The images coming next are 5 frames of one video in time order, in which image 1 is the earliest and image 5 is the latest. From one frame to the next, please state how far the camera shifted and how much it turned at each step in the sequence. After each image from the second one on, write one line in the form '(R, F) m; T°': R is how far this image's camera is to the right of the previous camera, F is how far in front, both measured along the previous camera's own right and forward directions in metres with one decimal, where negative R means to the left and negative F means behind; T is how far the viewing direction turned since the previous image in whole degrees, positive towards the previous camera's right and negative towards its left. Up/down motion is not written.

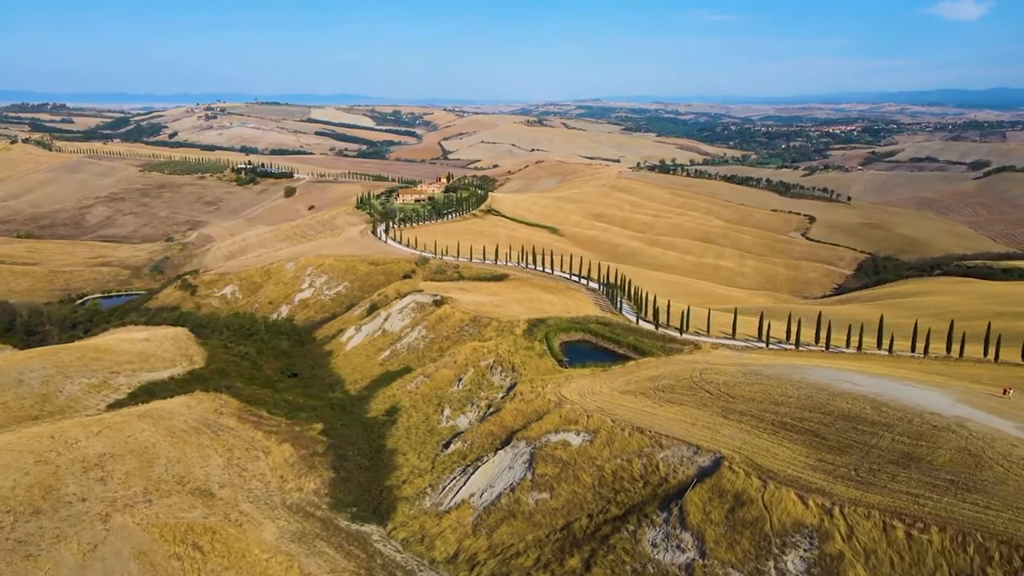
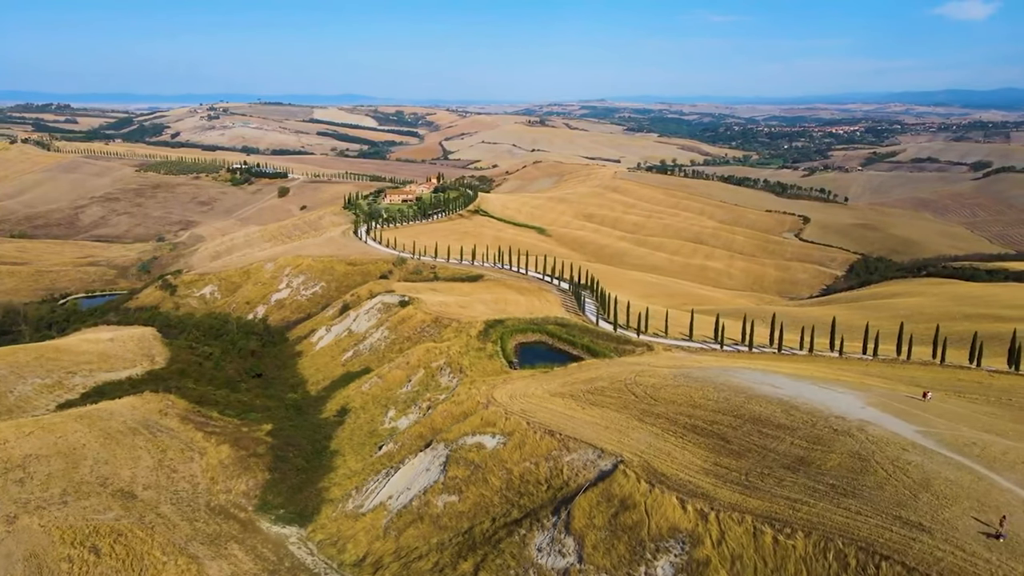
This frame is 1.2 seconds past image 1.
(+3.7, +0.2) m; 0°
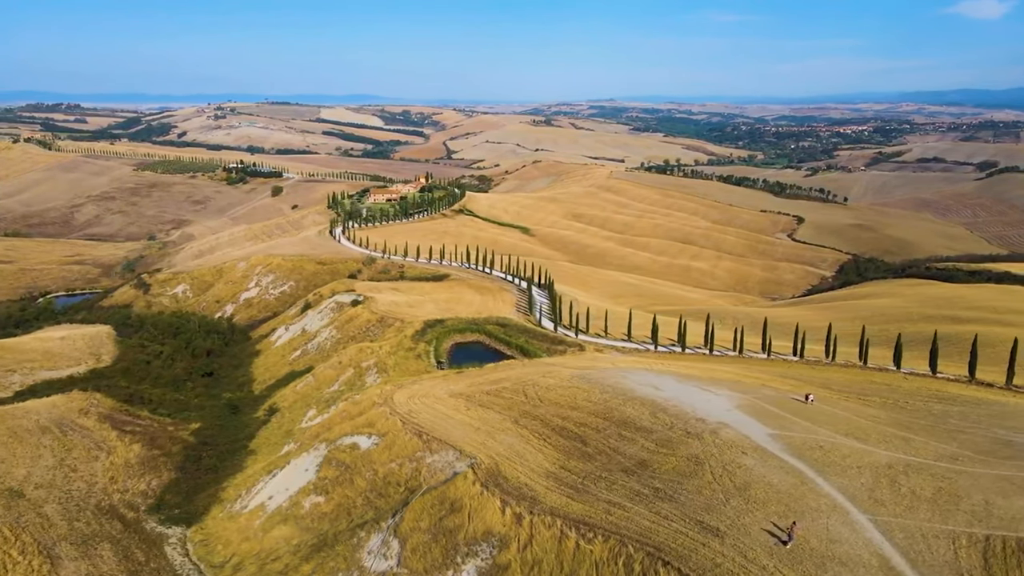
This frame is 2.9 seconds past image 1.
(+5.4, +0.3) m; -1°
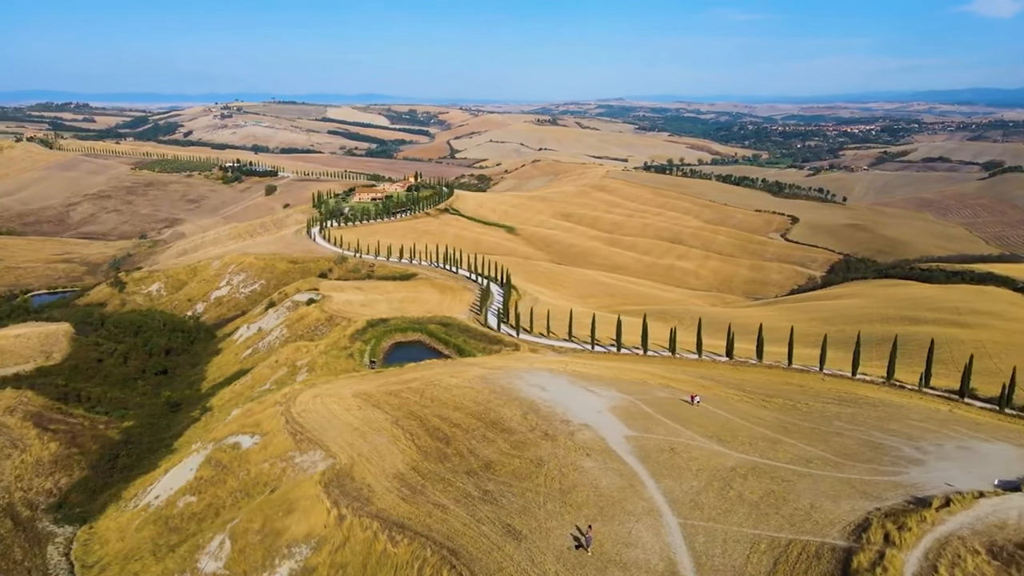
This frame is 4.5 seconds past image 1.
(+5.1, +0.3) m; -1°
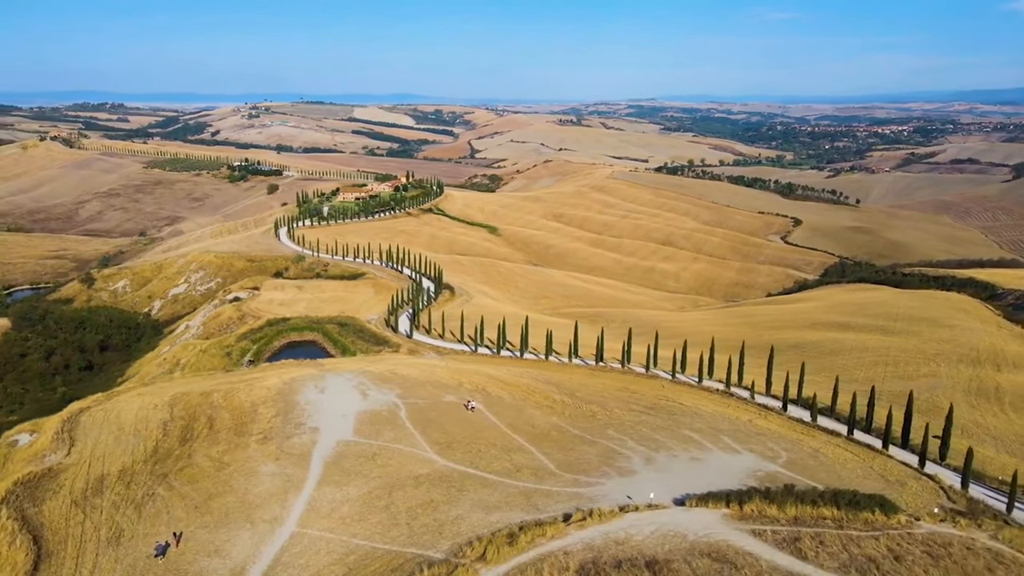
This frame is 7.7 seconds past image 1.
(+10.1, +0.7) m; -2°
